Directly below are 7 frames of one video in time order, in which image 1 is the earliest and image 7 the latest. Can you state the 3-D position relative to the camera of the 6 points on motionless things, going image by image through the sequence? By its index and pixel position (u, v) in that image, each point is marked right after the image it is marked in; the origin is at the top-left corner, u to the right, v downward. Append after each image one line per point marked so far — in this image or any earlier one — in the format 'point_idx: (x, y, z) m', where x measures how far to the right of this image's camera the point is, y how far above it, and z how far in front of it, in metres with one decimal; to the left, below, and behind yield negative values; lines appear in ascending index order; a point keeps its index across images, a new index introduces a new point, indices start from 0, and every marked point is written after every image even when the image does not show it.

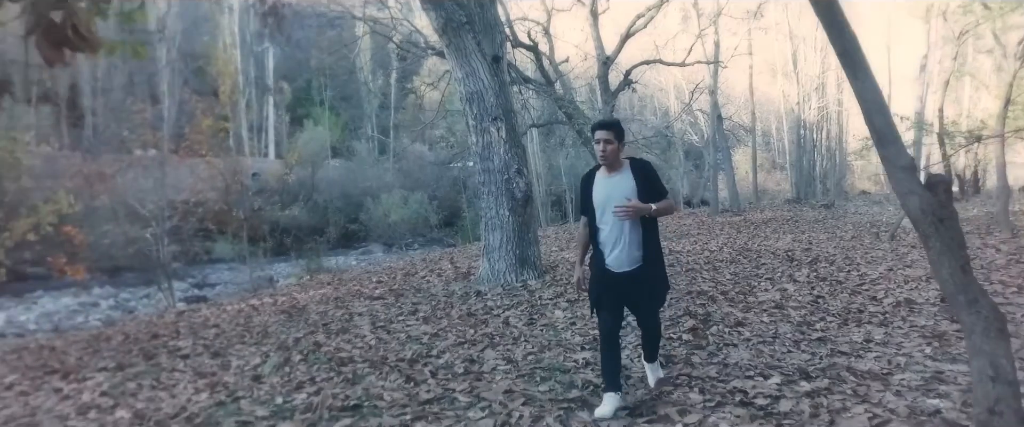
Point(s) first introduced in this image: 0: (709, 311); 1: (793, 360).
0: (+1.7, -0.8, +5.9) m
1: (+1.8, -0.9, +4.5) m
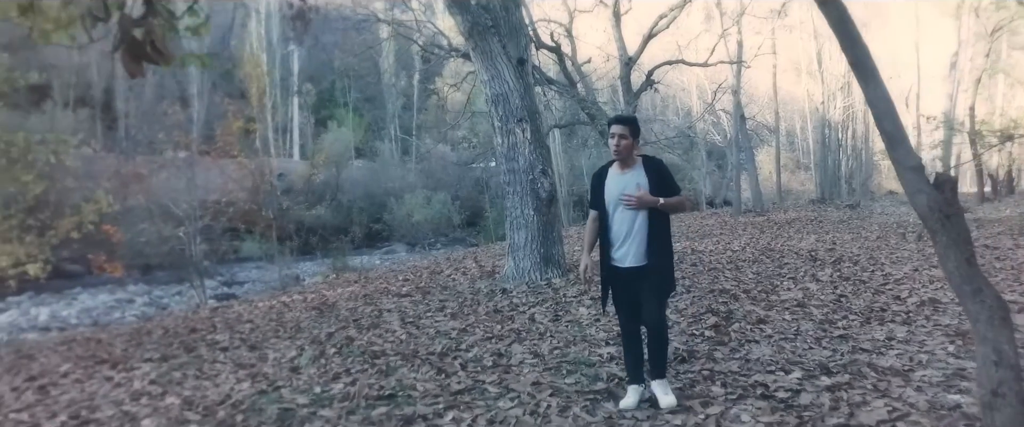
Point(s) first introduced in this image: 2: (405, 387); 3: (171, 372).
0: (+1.9, -0.8, +6.0) m
1: (+2.0, -0.9, +4.6) m
2: (-0.6, -1.0, +4.0) m
3: (-2.5, -1.2, +5.1) m
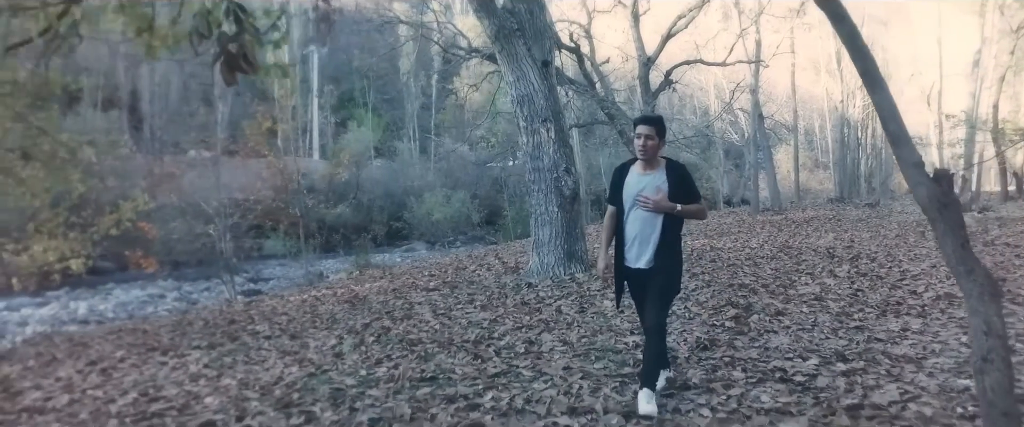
0: (+2.1, -0.8, +6.2) m
1: (+2.2, -0.9, +4.8) m
2: (-0.4, -1.0, +4.3) m
3: (-2.3, -1.1, +5.4) m
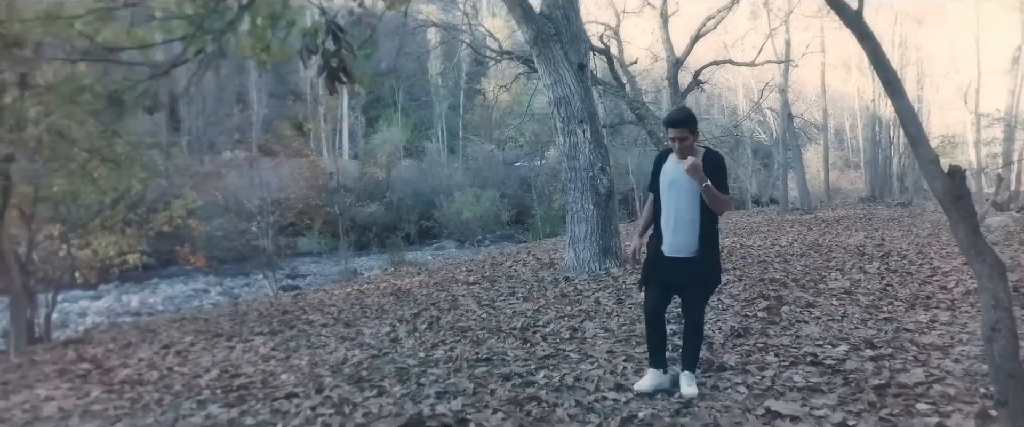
0: (+2.5, -0.8, +6.5) m
1: (+2.5, -0.9, +5.0) m
2: (-0.1, -0.9, +4.6) m
3: (-1.9, -1.1, +5.8) m
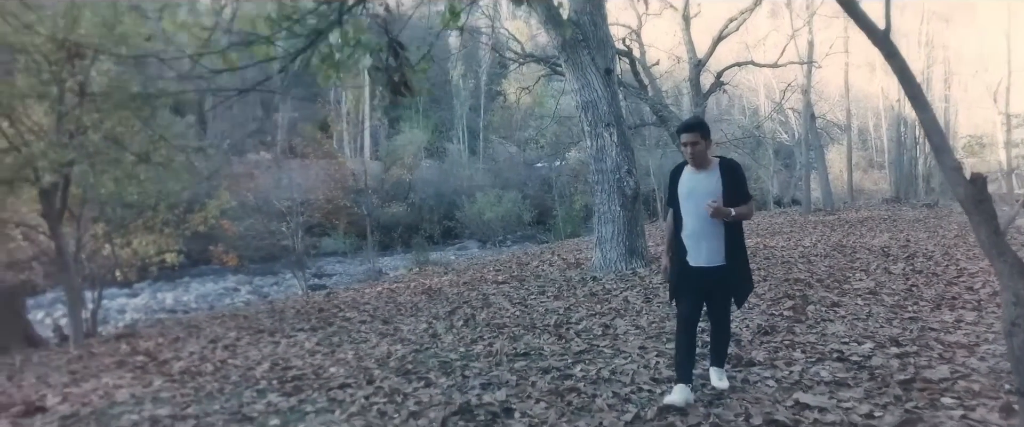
0: (+2.8, -0.8, +6.6) m
1: (+2.8, -0.9, +5.2) m
2: (+0.2, -0.9, +4.9) m
3: (-1.6, -1.1, +6.1) m
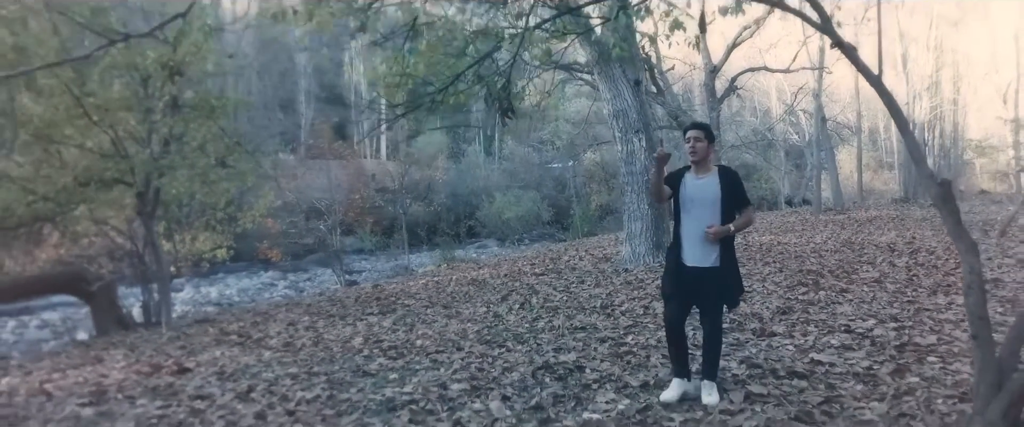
0: (+3.3, -0.8, +7.5) m
1: (+3.3, -0.9, +6.1) m
2: (+0.7, -0.9, +5.8) m
3: (-1.1, -1.1, +7.0) m
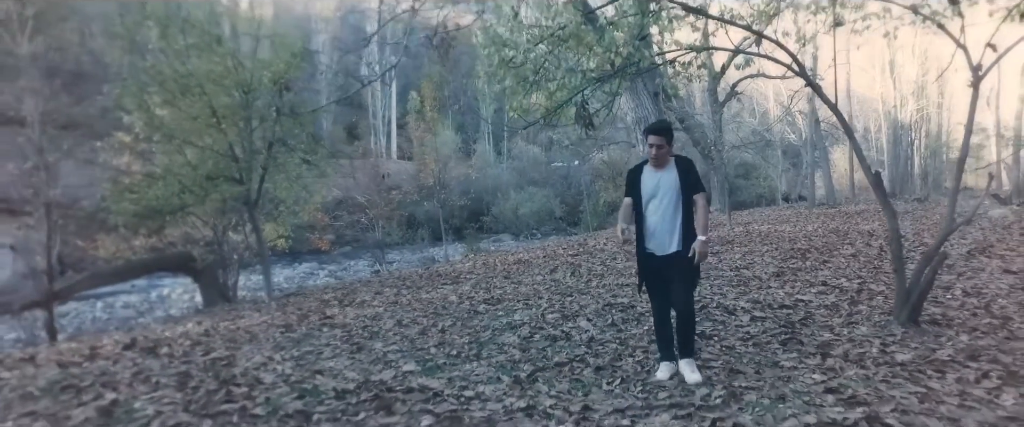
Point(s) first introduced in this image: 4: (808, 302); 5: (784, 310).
0: (+4.0, -0.6, +9.4) m
1: (+4.0, -0.7, +8.0) m
2: (+1.3, -0.8, +7.6) m
3: (-0.4, -0.9, +8.9) m
4: (+2.6, -0.8, +6.1) m
5: (+2.3, -0.8, +5.9) m
